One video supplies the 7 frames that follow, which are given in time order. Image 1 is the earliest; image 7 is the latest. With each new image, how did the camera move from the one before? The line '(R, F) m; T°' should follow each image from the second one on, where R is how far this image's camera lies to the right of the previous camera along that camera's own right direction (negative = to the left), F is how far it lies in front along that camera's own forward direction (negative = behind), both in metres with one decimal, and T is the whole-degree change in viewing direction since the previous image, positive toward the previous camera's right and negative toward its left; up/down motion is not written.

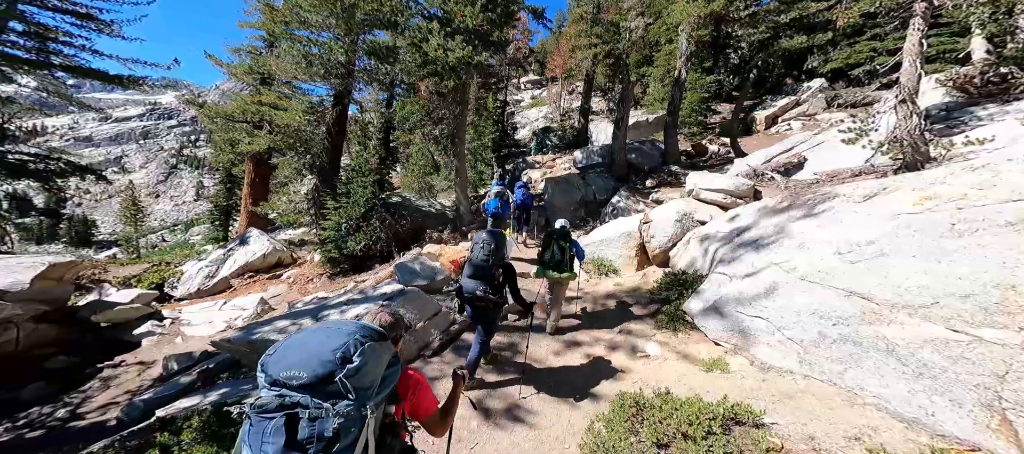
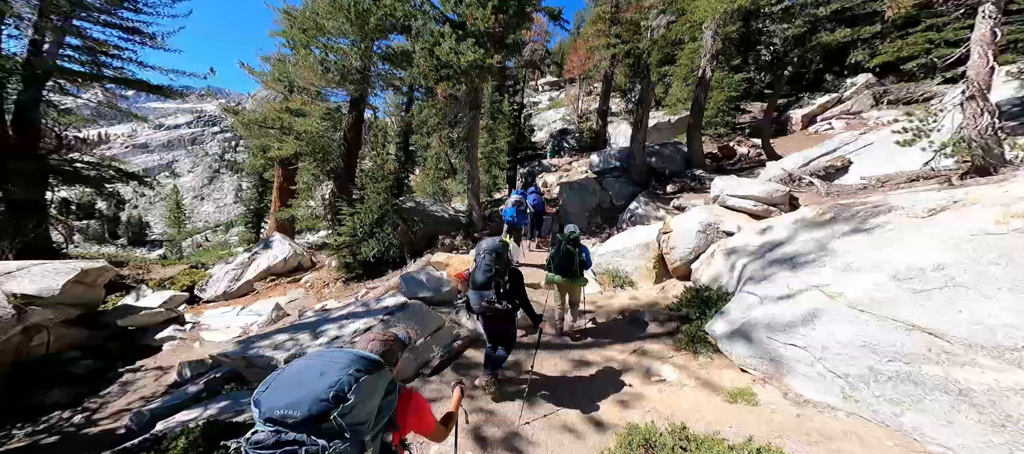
(+0.3, +0.3) m; -3°
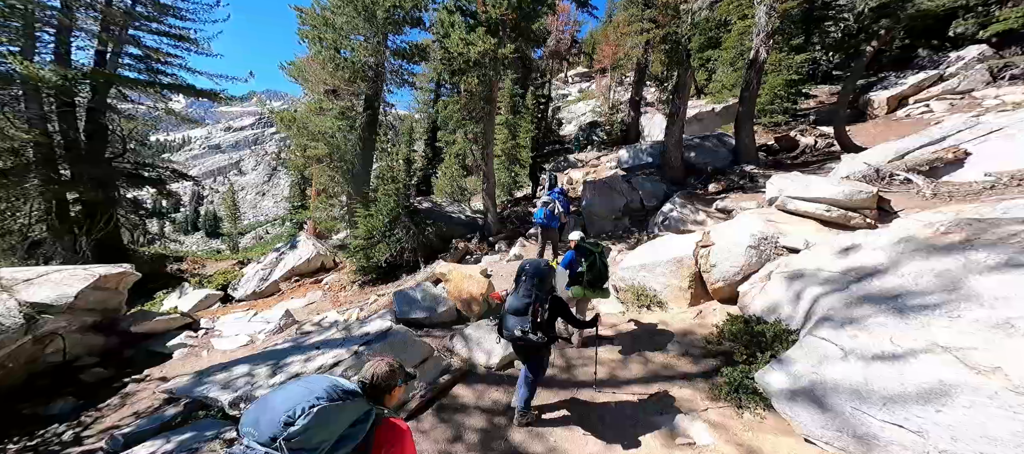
(+0.5, +1.0) m; -6°
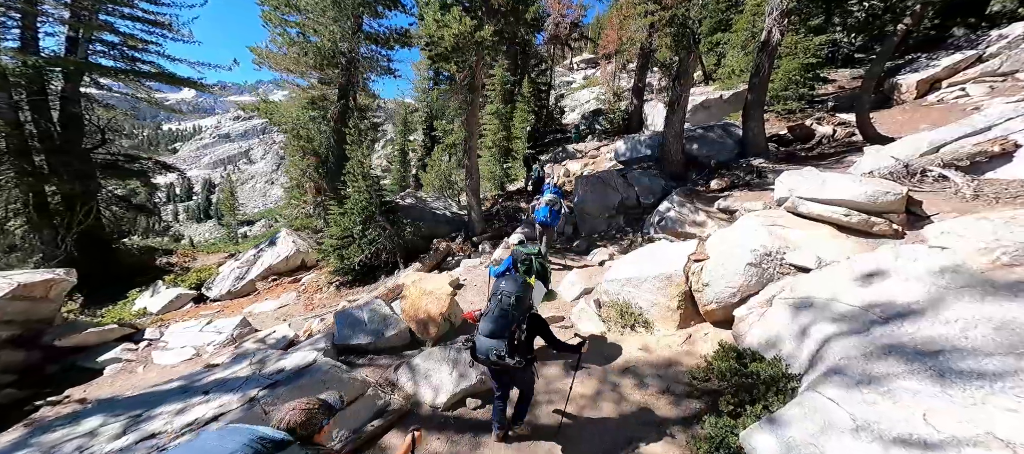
(+0.7, +1.0) m; -1°
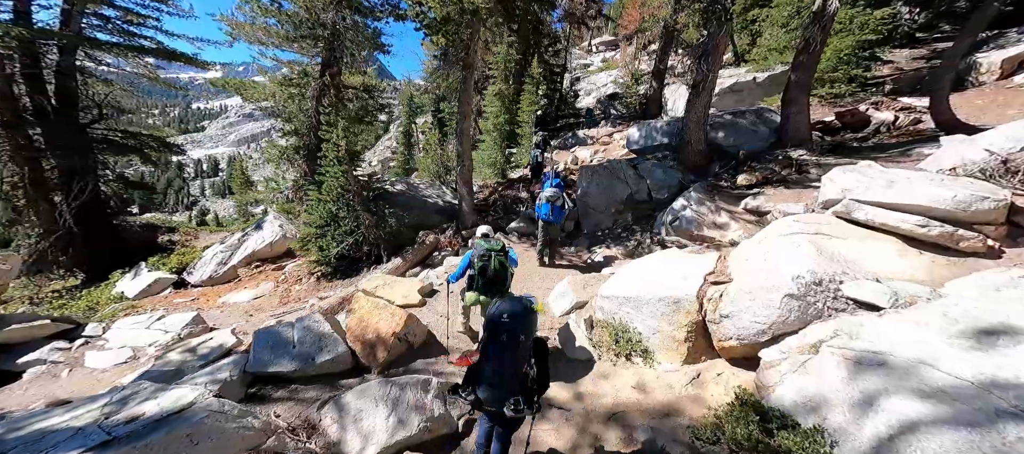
(+0.6, +1.2) m; -2°
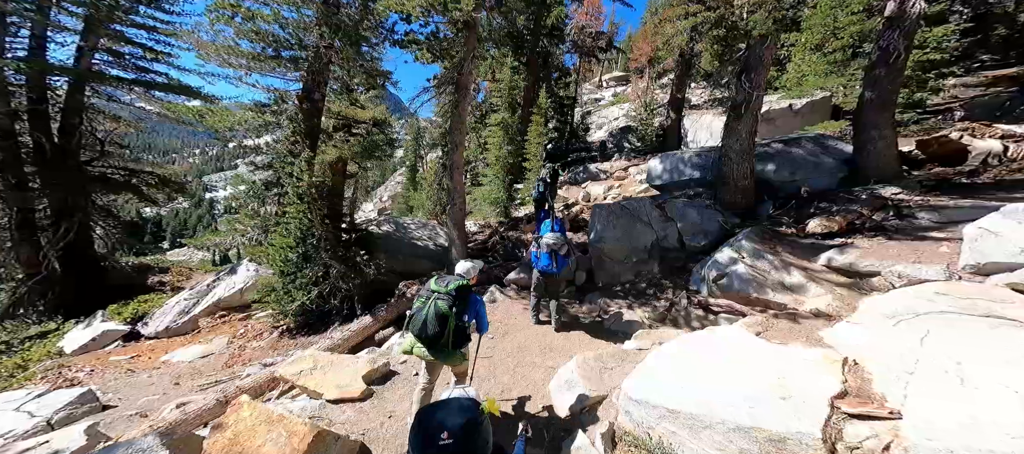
(+0.3, +1.8) m; -2°
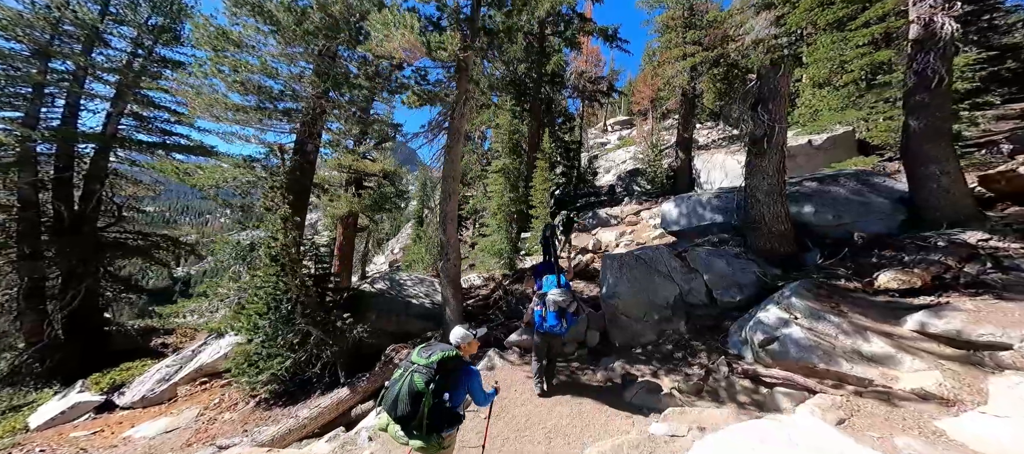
(+0.2, +0.9) m; -2°
